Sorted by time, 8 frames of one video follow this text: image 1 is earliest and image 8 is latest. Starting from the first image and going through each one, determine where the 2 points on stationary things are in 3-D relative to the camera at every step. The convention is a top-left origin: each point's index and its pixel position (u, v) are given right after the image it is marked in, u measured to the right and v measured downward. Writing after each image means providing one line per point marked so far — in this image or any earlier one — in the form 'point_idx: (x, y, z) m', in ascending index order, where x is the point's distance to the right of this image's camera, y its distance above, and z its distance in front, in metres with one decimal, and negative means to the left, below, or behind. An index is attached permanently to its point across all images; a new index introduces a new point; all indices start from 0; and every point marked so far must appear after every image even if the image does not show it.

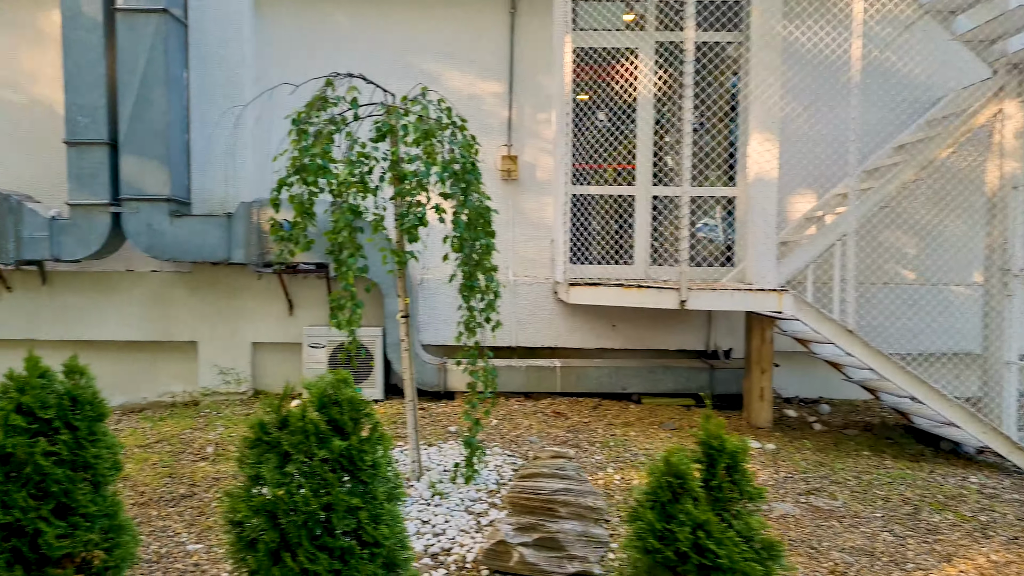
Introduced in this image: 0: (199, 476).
0: (-1.9, -1.1, +4.3) m
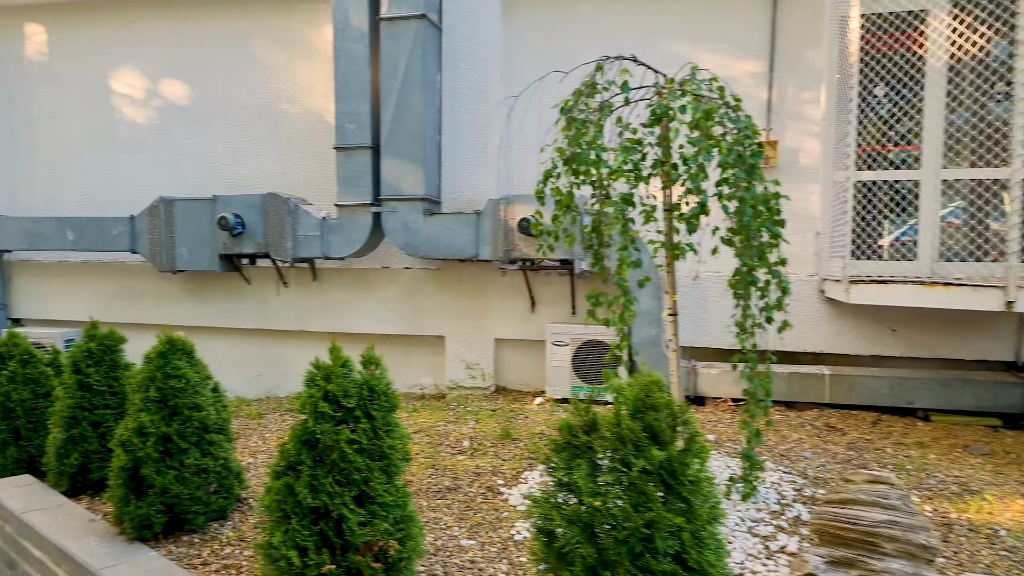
0: (-0.3, -1.1, +4.4) m
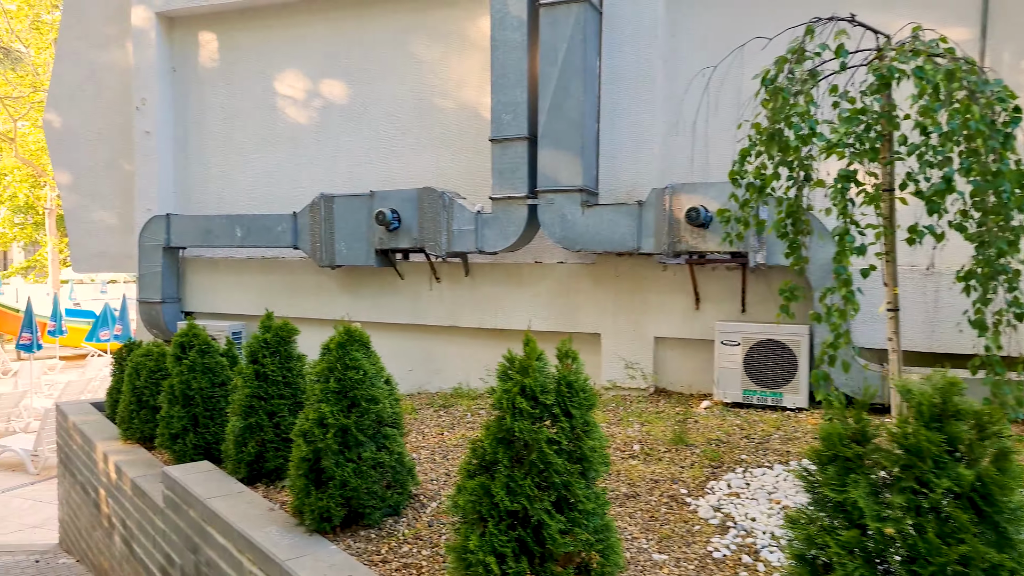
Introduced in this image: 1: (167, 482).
0: (+0.7, -1.0, +4.1) m
1: (-2.2, -1.2, +4.6) m
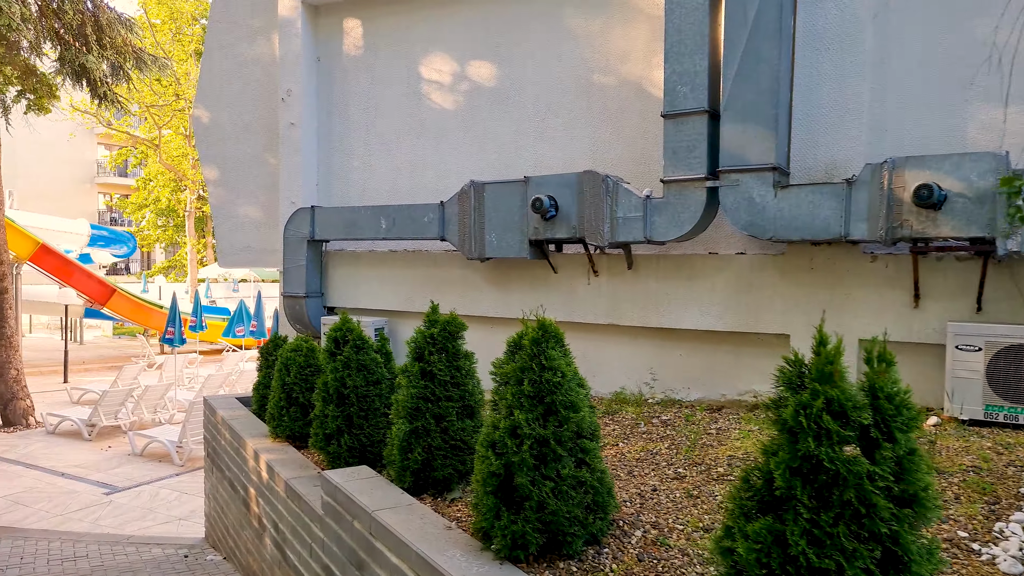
0: (+1.7, -1.0, +3.3) m
1: (-1.1, -1.2, +4.3) m
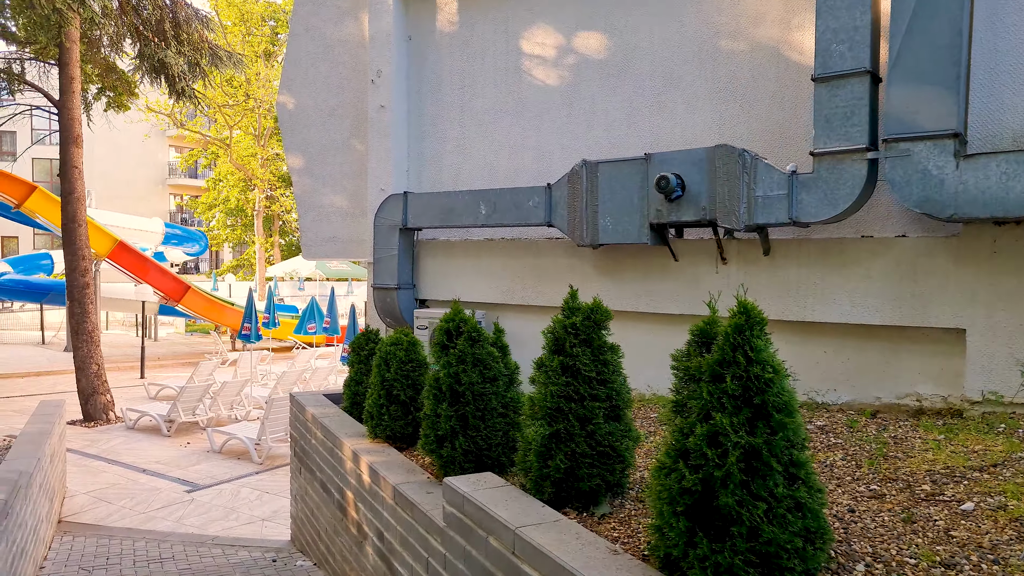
0: (+2.4, -0.9, +2.6) m
1: (-0.3, -1.1, +3.8) m
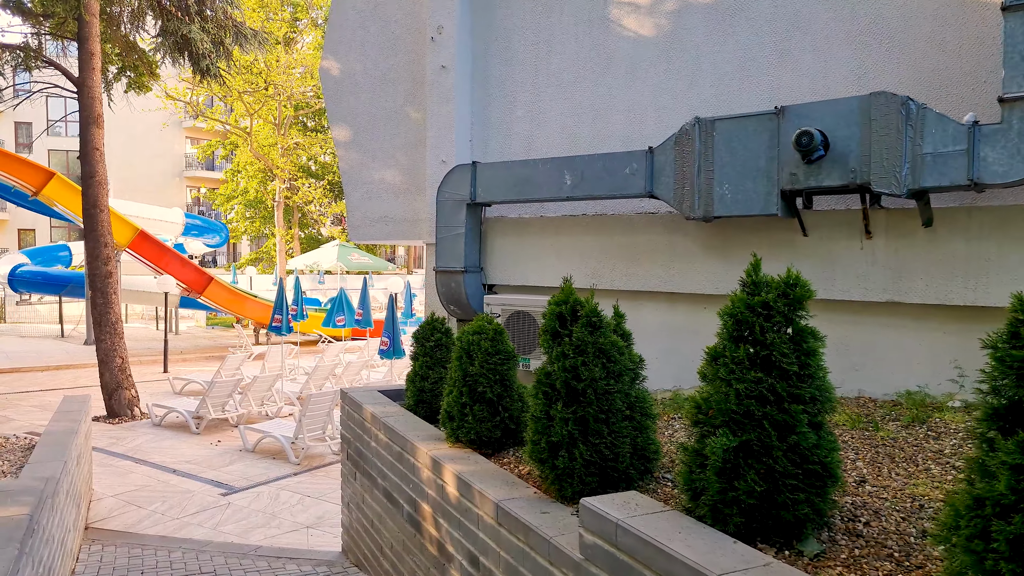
0: (+3.0, -0.8, +1.7) m
1: (+0.3, -1.0, +3.0) m
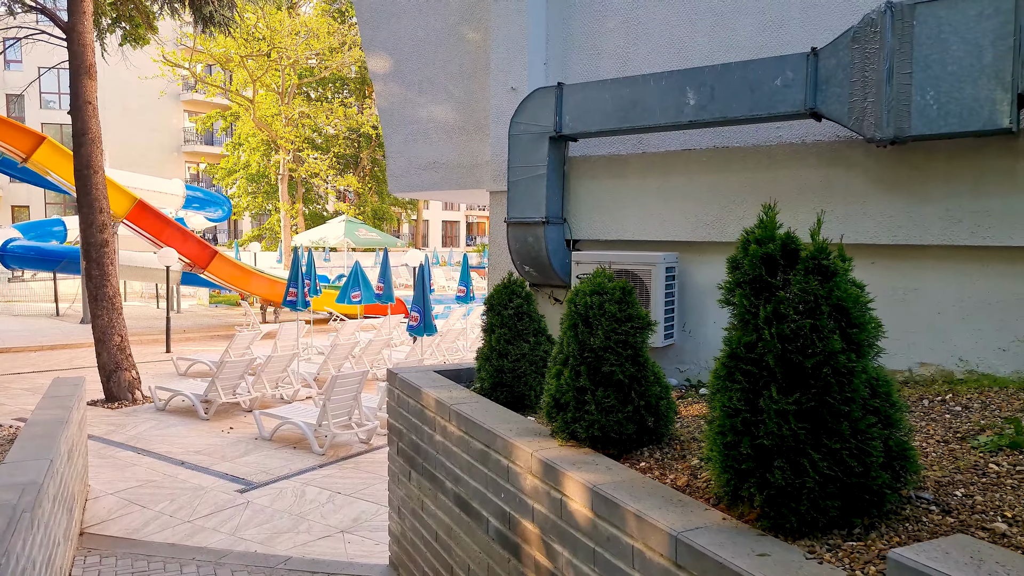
0: (+3.7, -0.6, +0.5) m
1: (+1.0, -0.7, +1.7) m
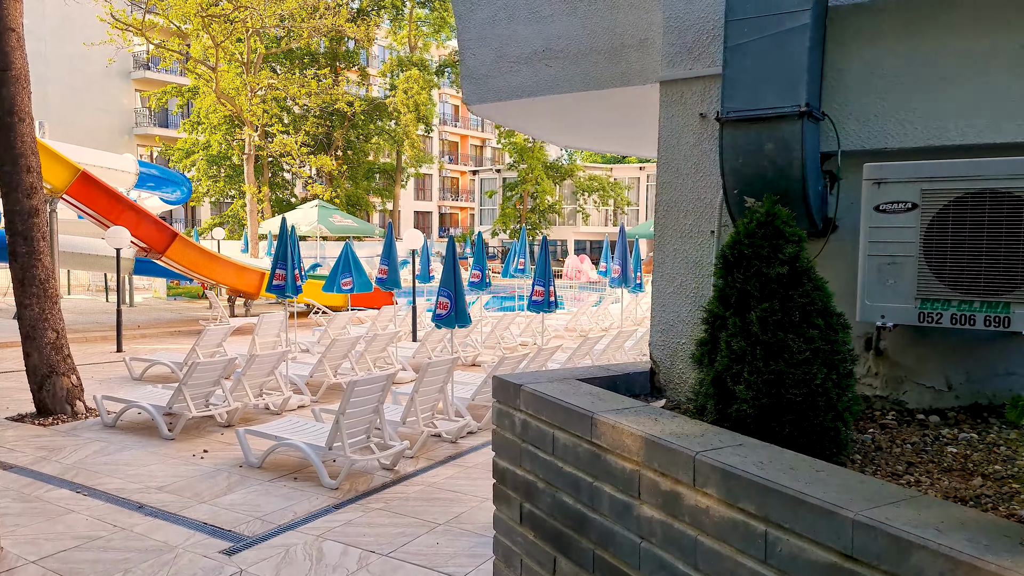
0: (+4.8, -0.4, -1.5) m
1: (+2.1, -0.5, -0.4) m
